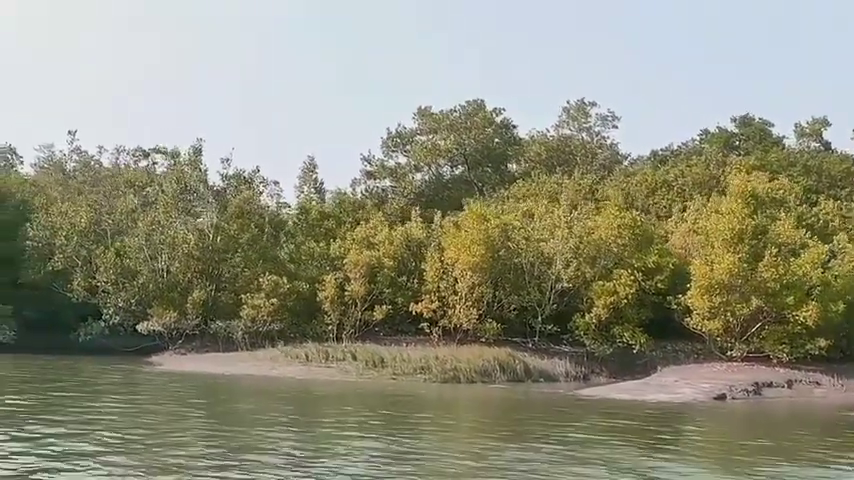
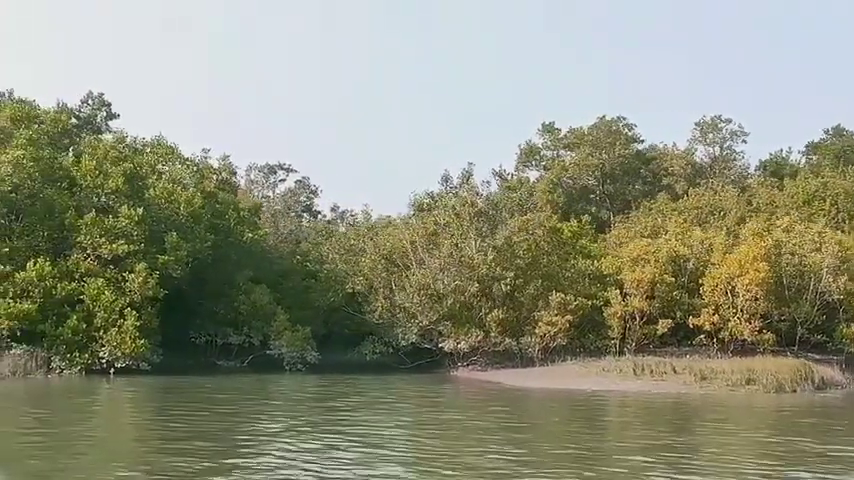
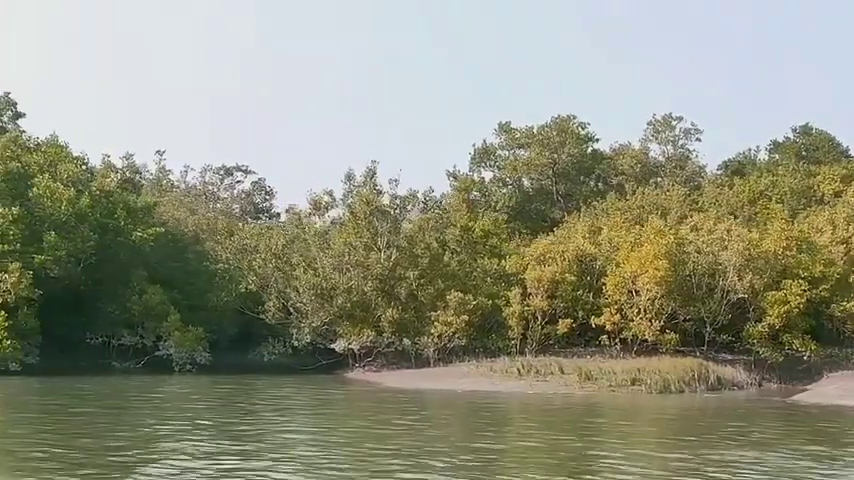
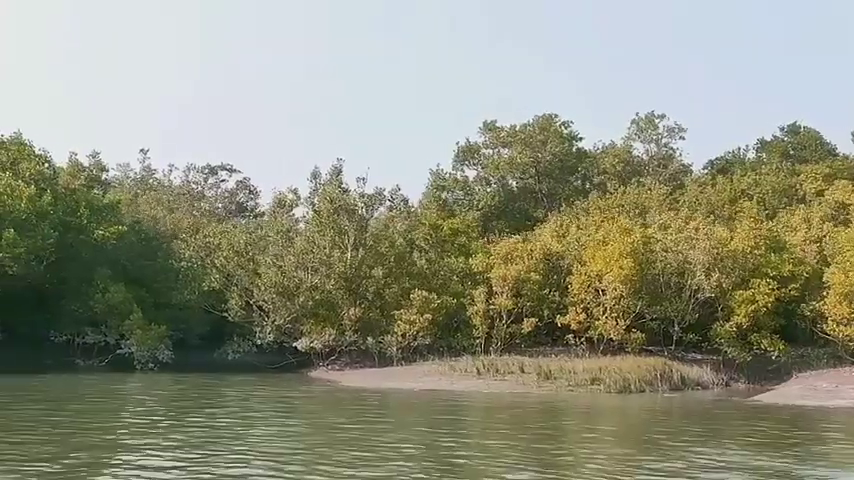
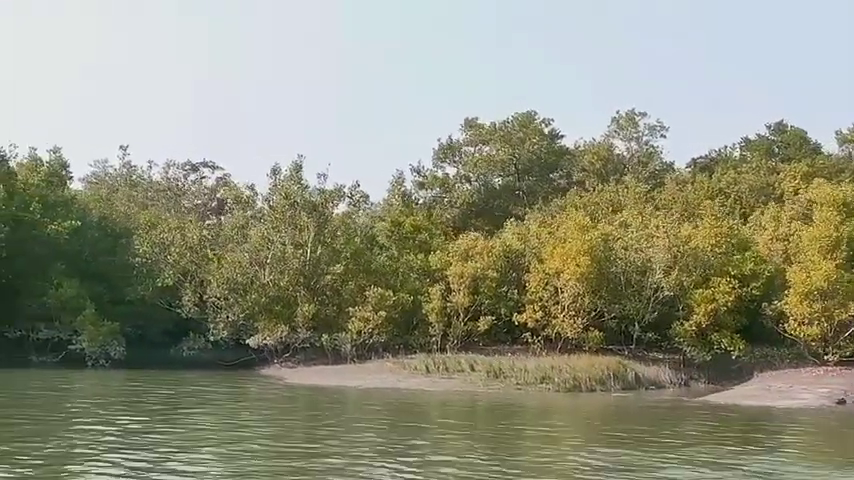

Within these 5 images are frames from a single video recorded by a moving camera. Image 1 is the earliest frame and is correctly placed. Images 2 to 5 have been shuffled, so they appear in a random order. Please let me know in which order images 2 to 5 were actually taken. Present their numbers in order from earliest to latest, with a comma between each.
5, 4, 3, 2
